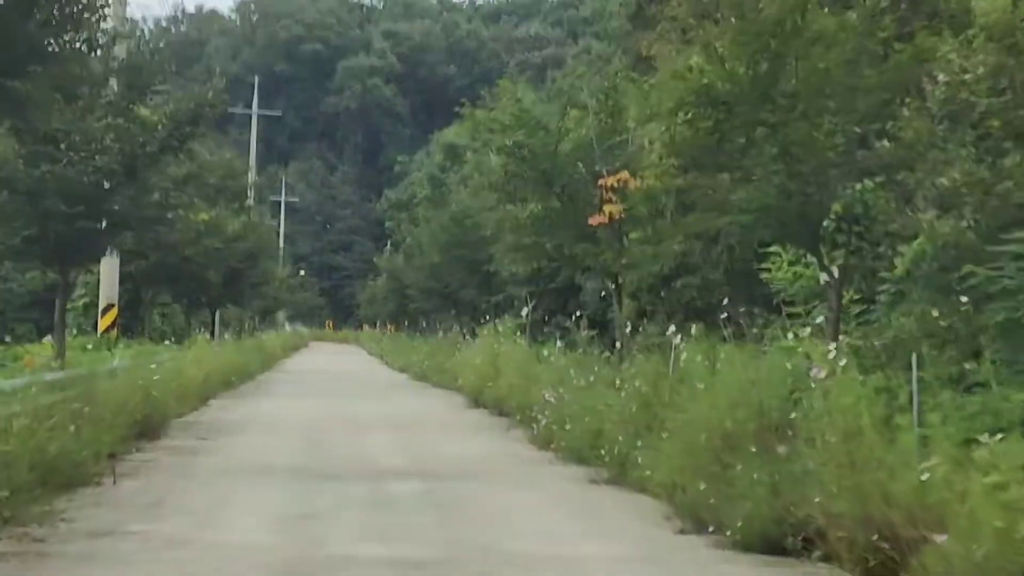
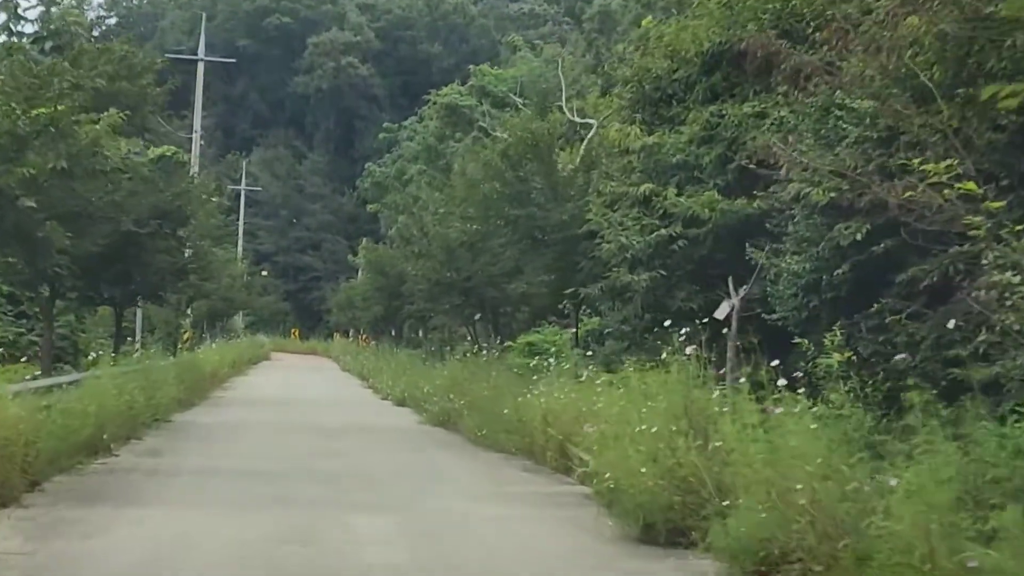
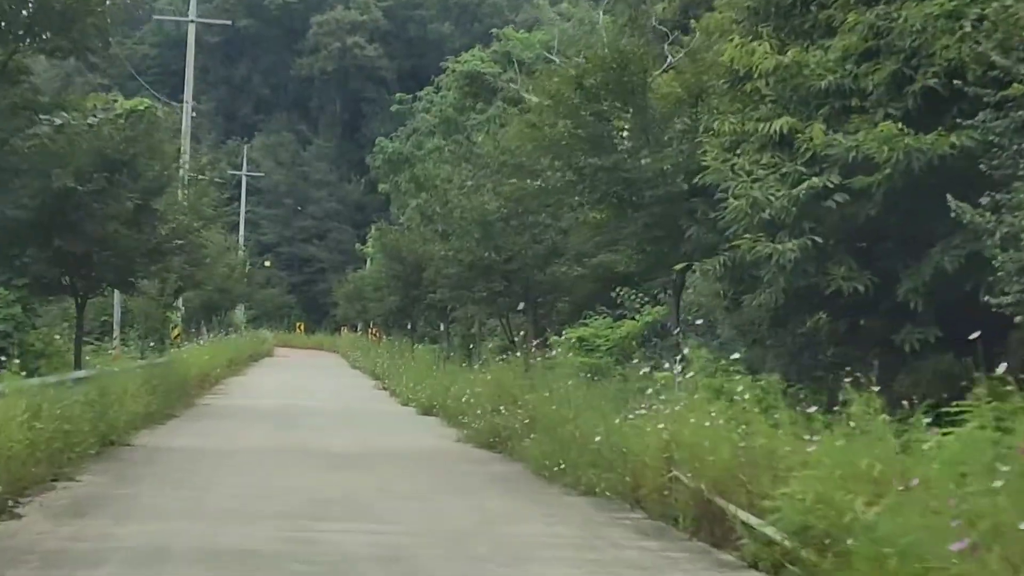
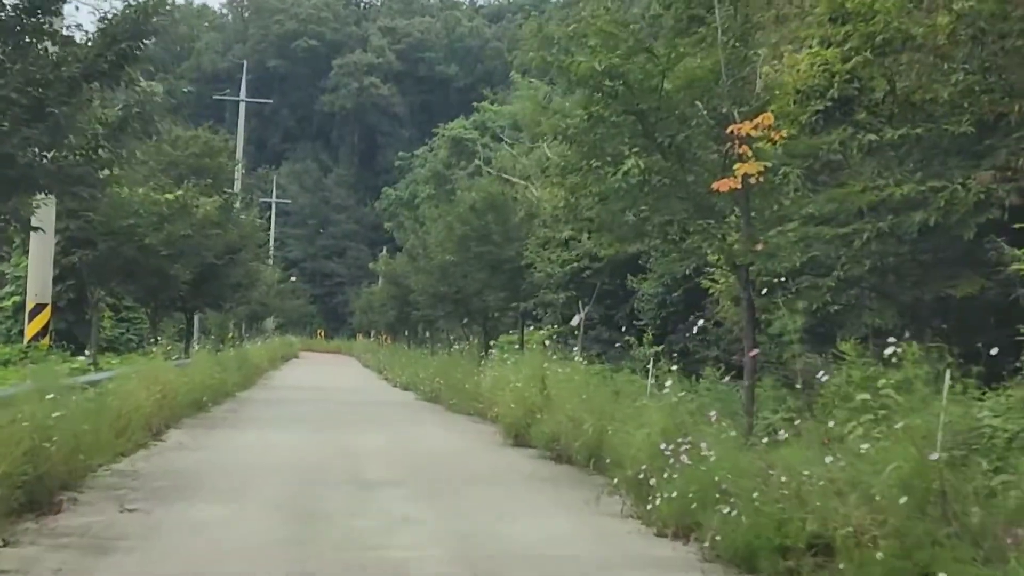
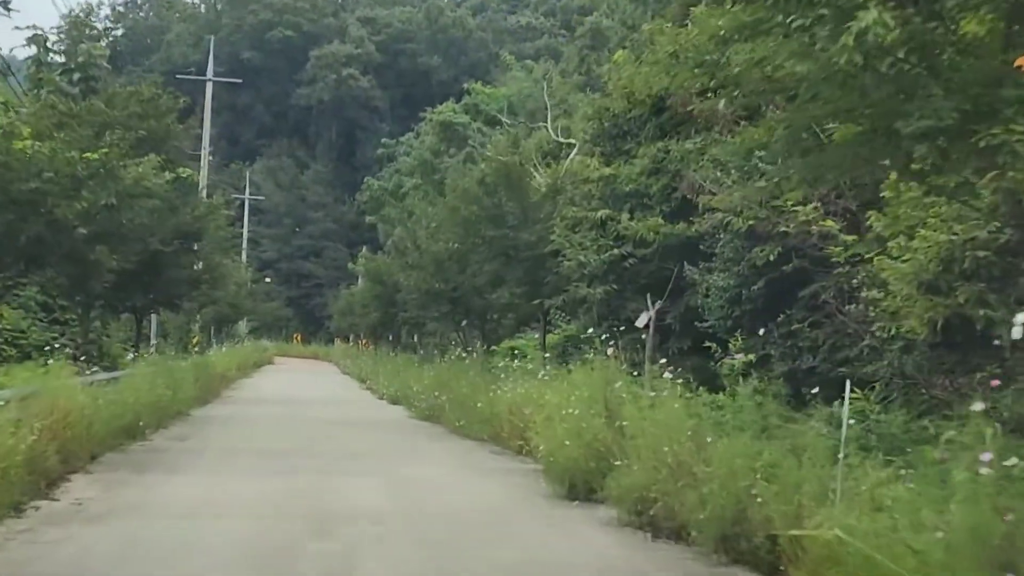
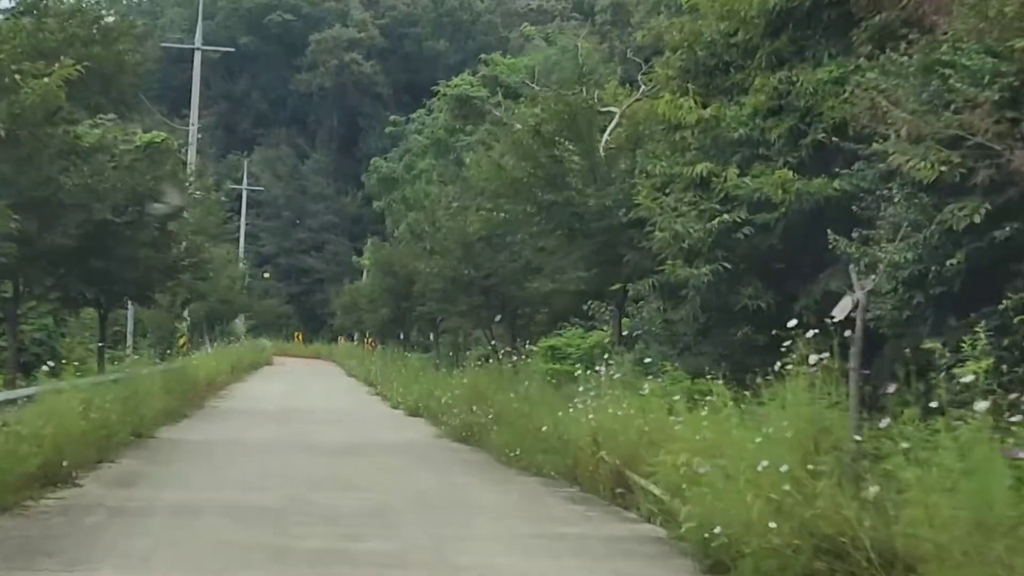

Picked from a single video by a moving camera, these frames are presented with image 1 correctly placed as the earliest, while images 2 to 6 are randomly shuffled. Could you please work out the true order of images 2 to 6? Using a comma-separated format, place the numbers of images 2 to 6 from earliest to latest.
4, 5, 2, 6, 3
